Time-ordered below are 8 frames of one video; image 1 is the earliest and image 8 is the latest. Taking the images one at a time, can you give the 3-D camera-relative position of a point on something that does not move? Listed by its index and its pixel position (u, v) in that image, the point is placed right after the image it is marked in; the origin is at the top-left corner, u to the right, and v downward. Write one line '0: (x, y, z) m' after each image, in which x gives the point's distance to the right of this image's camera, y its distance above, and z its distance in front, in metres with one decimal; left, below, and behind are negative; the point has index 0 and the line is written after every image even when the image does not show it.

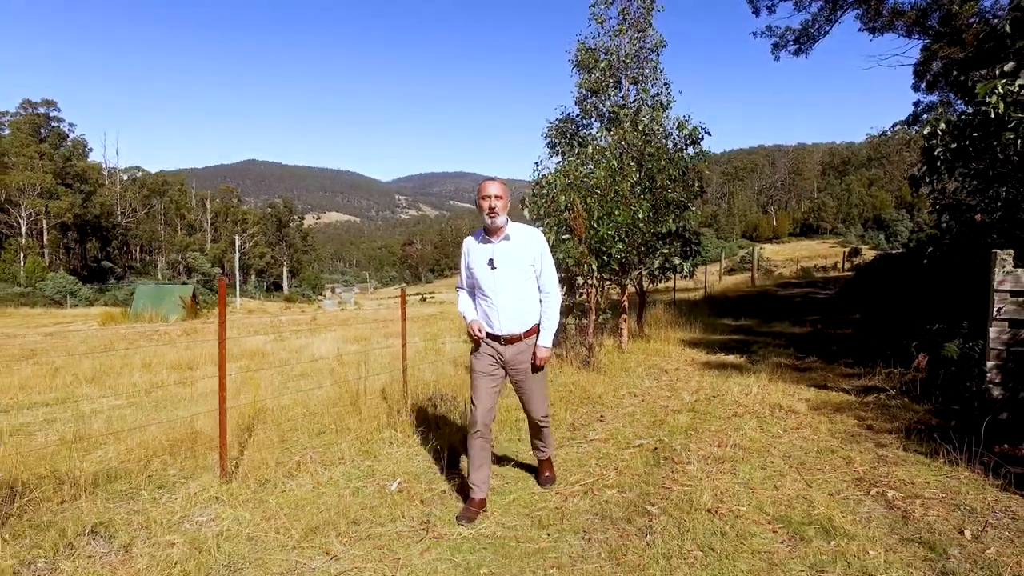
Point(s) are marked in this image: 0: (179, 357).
0: (-6.3, -1.3, +12.2) m
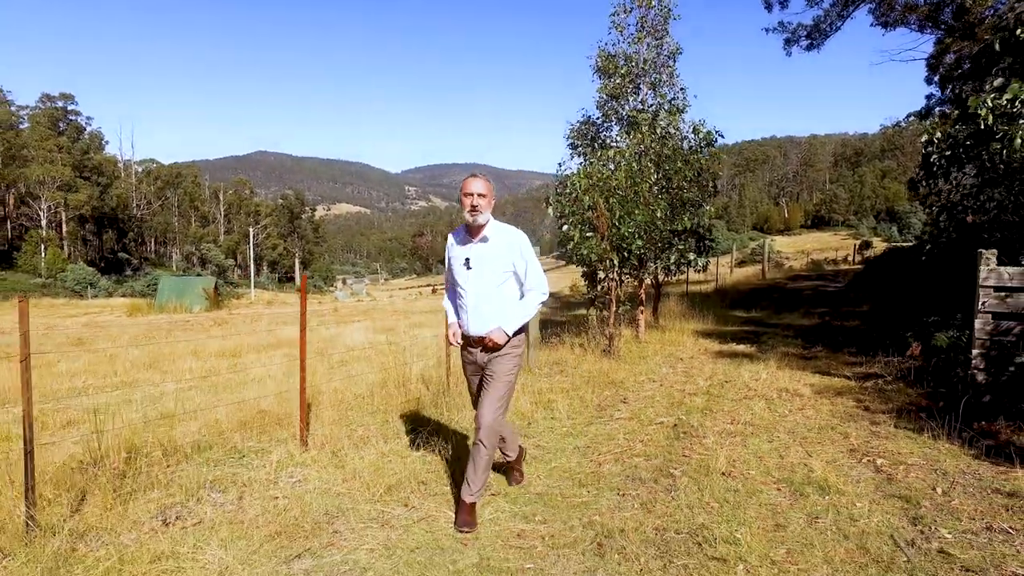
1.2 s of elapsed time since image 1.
0: (-5.9, -1.1, +13.0) m
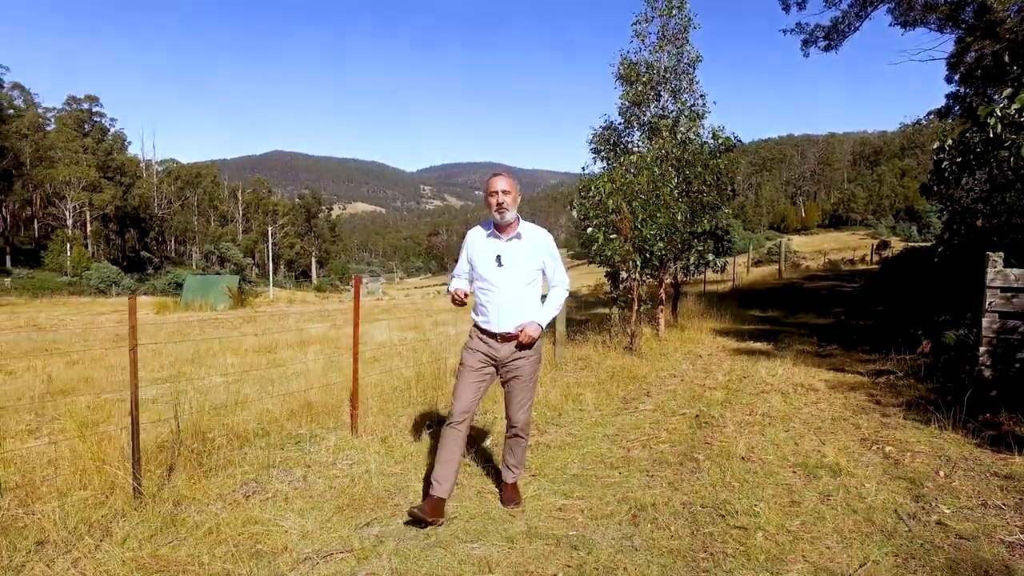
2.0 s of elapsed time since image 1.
0: (-5.4, -1.1, +13.5) m
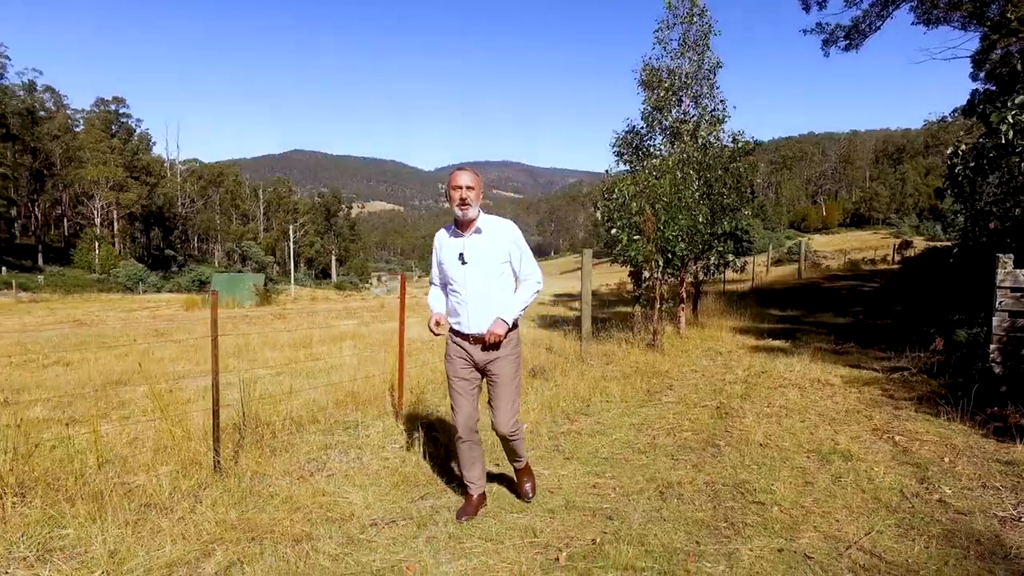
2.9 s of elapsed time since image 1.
0: (-4.9, -1.0, +14.1) m
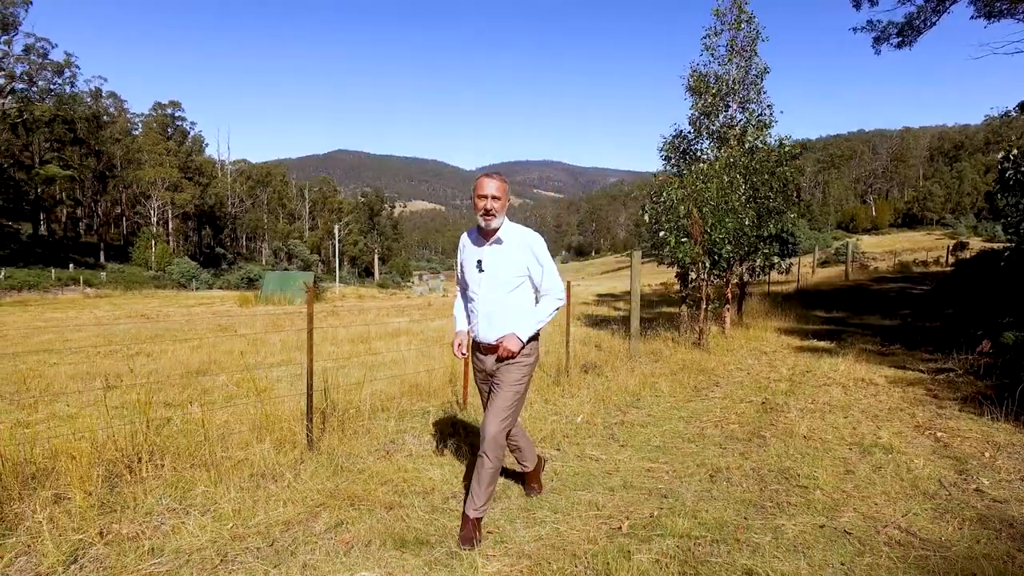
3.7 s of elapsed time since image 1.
0: (-3.8, -1.0, +14.8) m
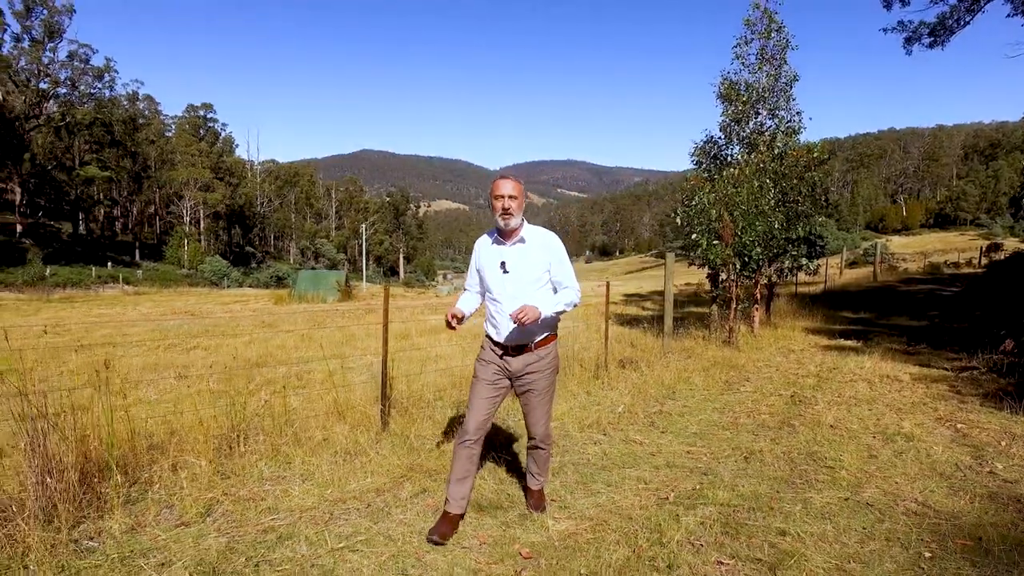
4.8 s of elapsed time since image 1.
0: (-3.0, -1.0, +15.5) m
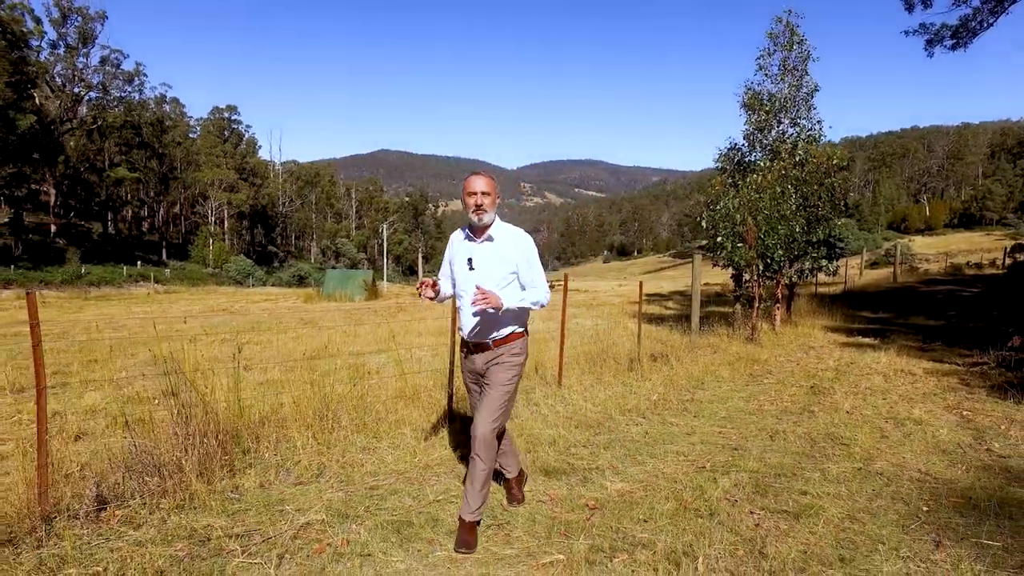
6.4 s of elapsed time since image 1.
0: (-2.3, -0.9, +16.3) m
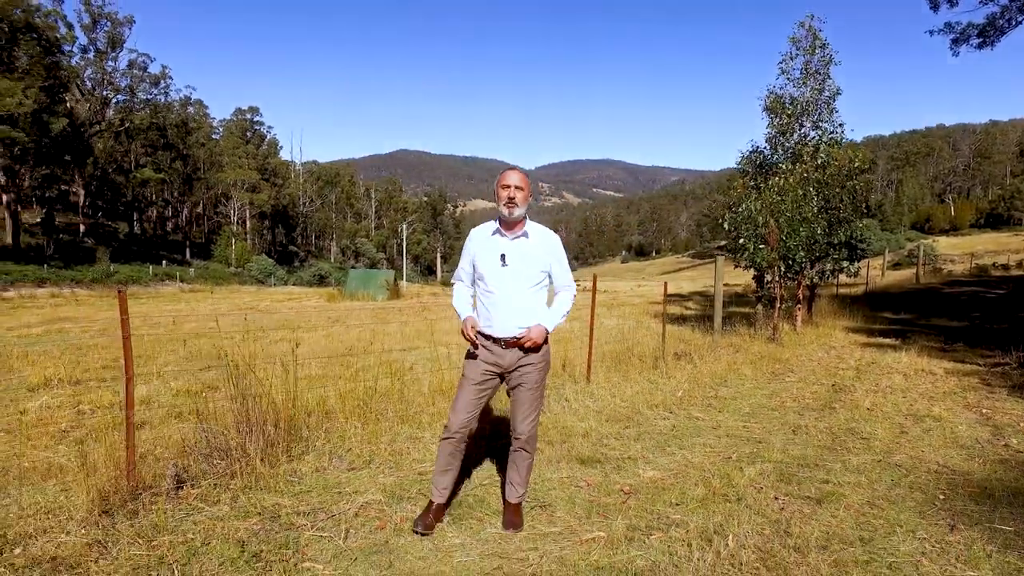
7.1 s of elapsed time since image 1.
0: (-1.7, -0.9, +16.7) m
